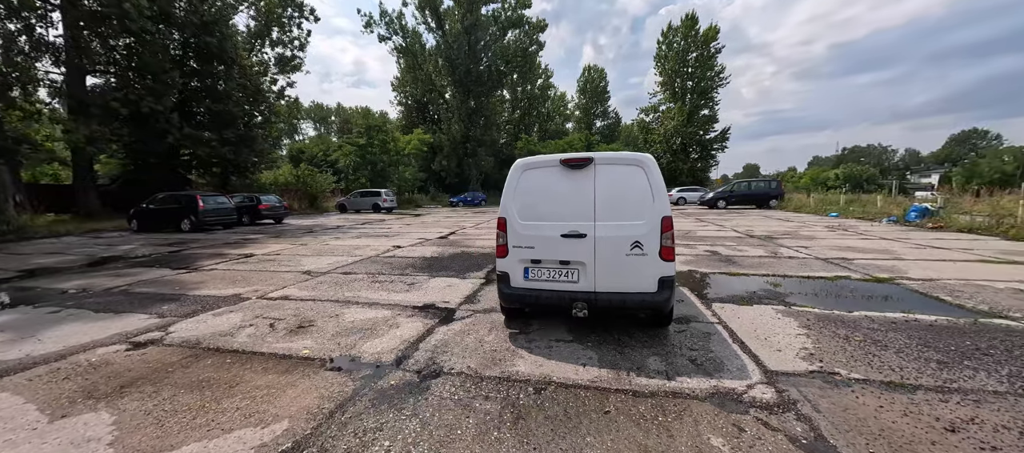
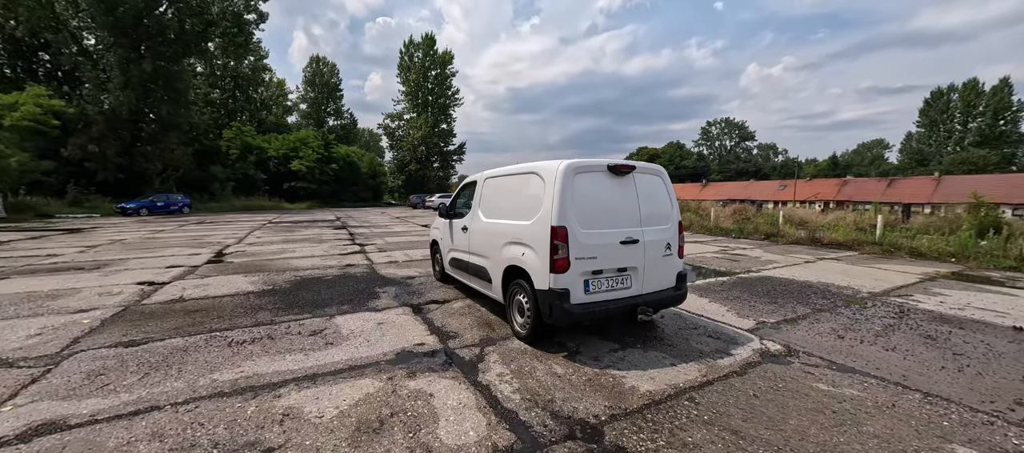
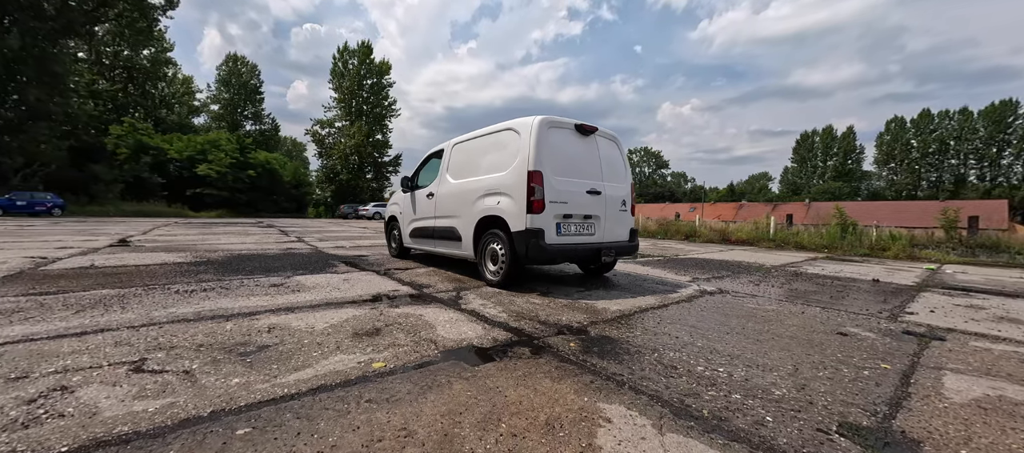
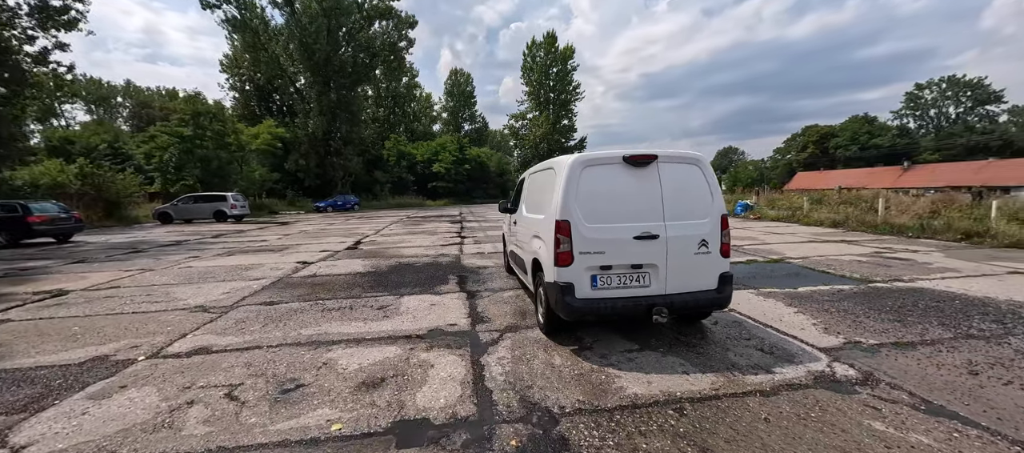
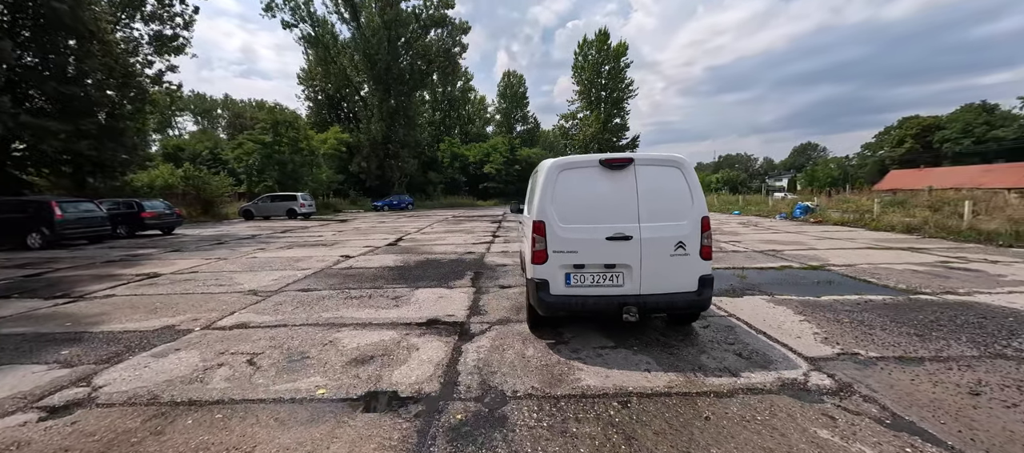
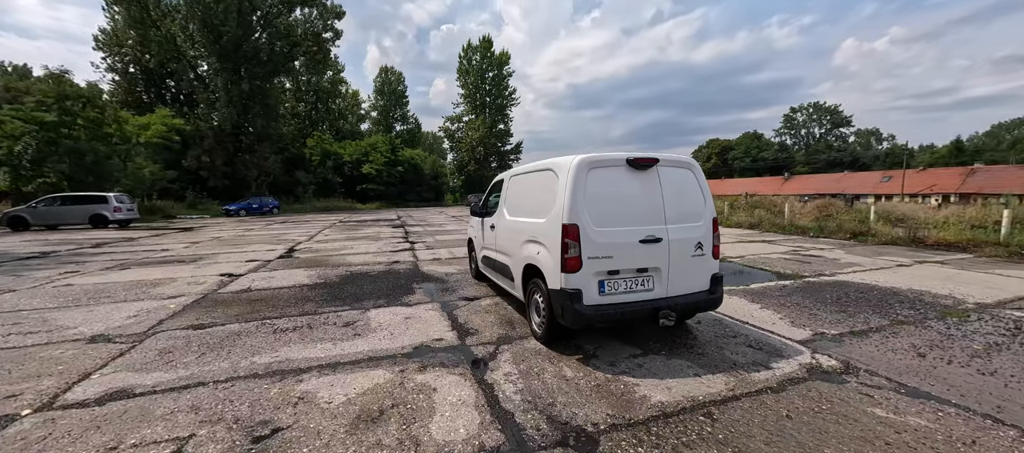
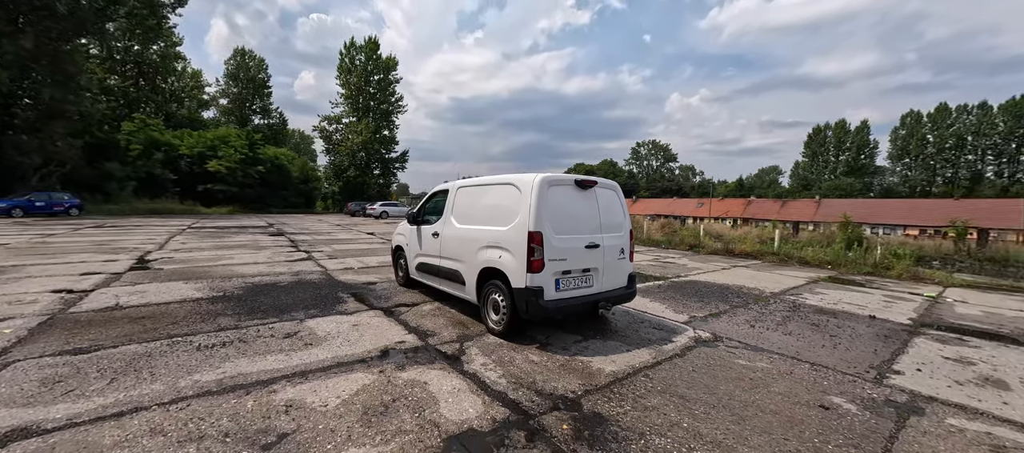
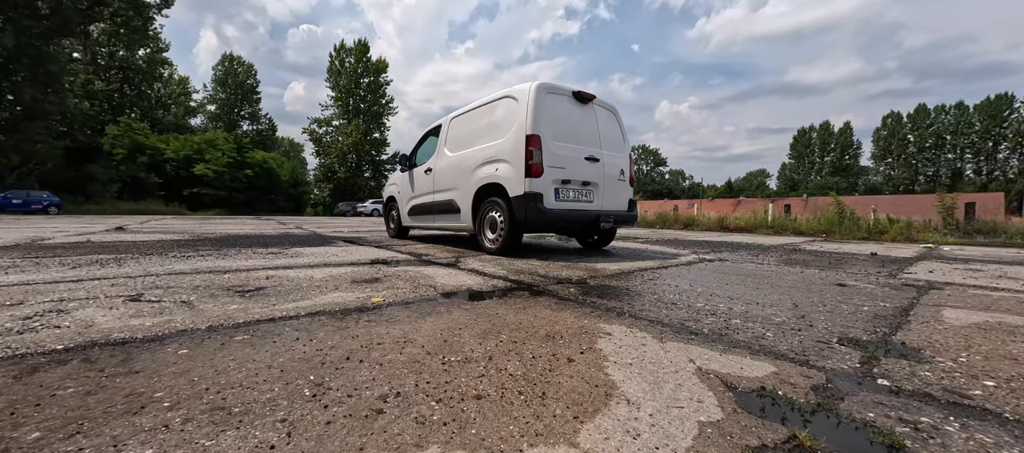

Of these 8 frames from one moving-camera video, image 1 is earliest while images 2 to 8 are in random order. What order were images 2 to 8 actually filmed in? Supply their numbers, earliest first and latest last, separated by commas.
5, 4, 6, 2, 7, 3, 8
